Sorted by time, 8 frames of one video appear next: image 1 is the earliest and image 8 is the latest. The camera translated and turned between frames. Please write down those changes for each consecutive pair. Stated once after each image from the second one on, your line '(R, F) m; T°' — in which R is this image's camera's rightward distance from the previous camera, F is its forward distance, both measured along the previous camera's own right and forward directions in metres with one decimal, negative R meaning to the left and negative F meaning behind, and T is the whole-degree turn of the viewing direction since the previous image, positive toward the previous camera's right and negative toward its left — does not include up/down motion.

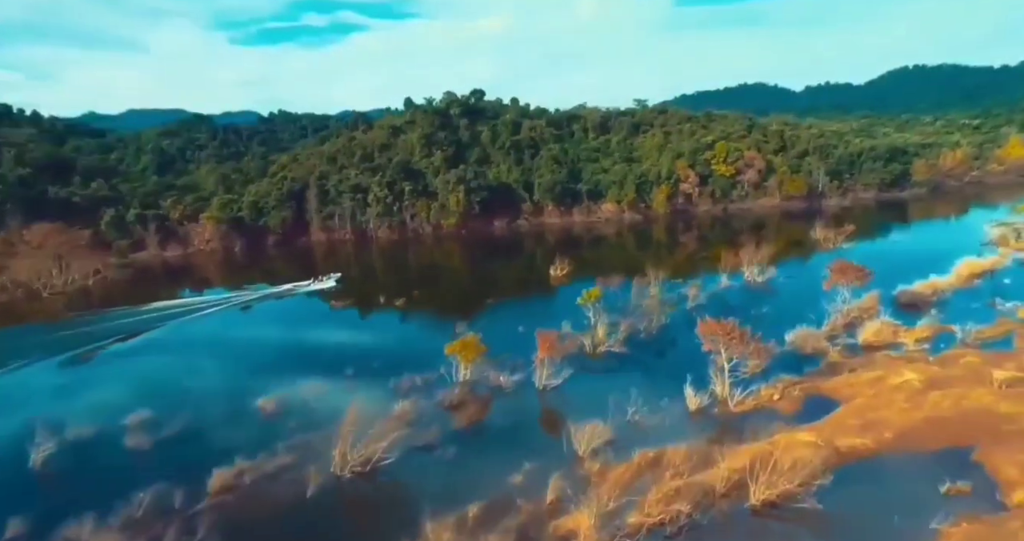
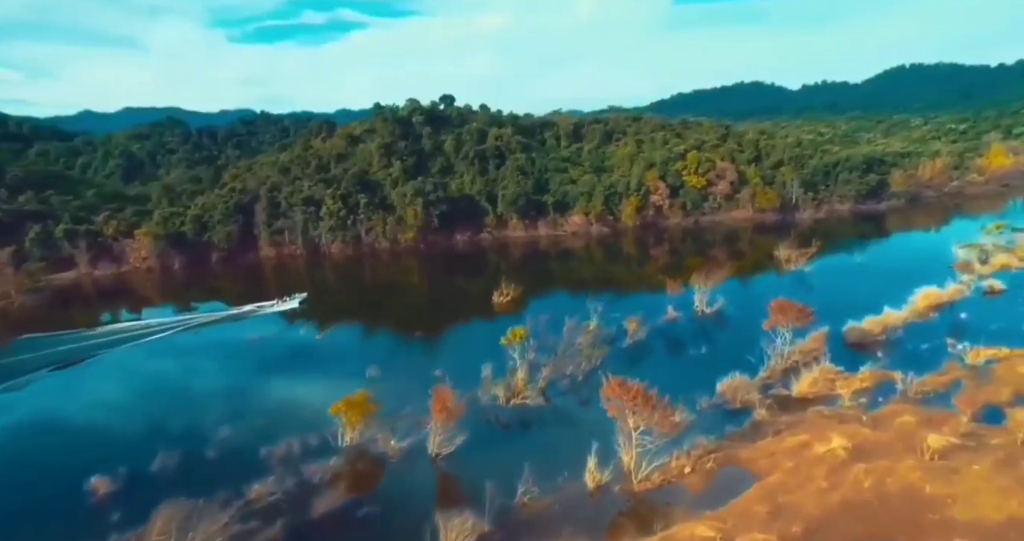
(+1.7, +1.2) m; +1°
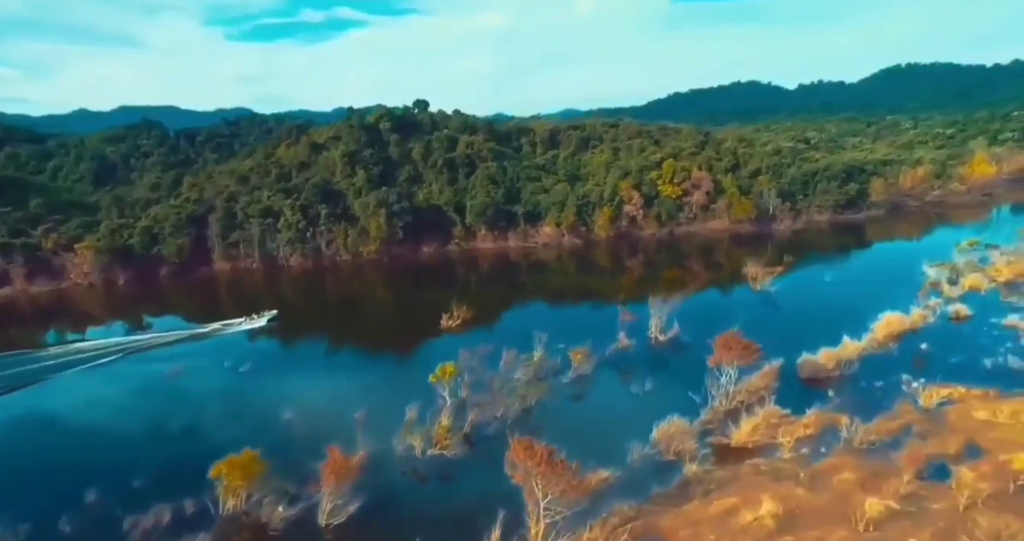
(+1.4, +1.0) m; +1°
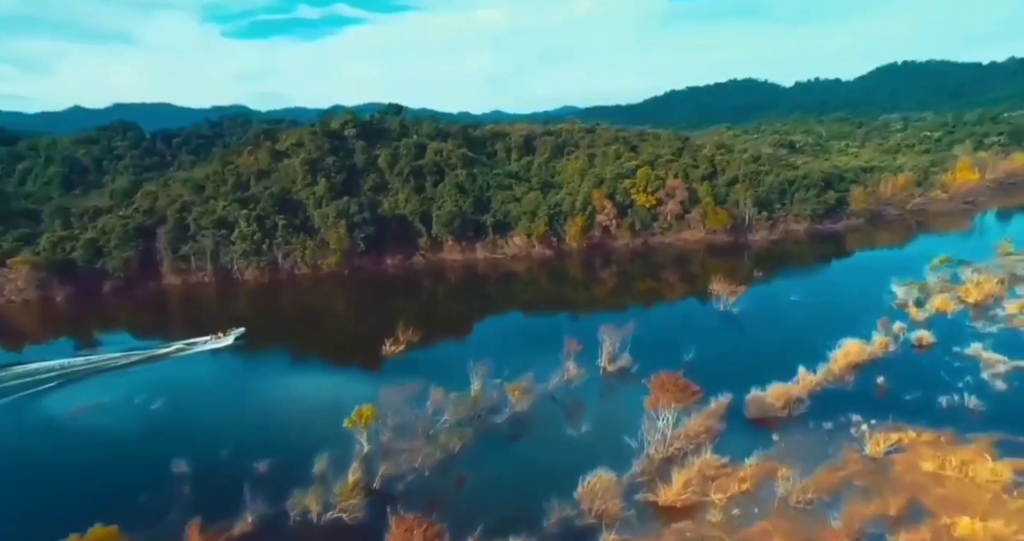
(+1.5, +1.0) m; +1°
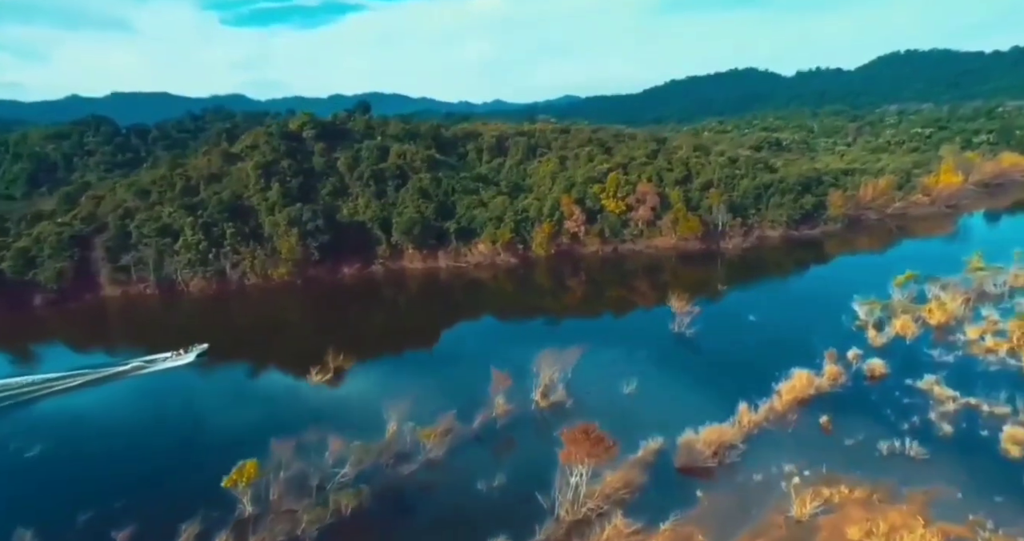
(+1.8, +1.2) m; +1°
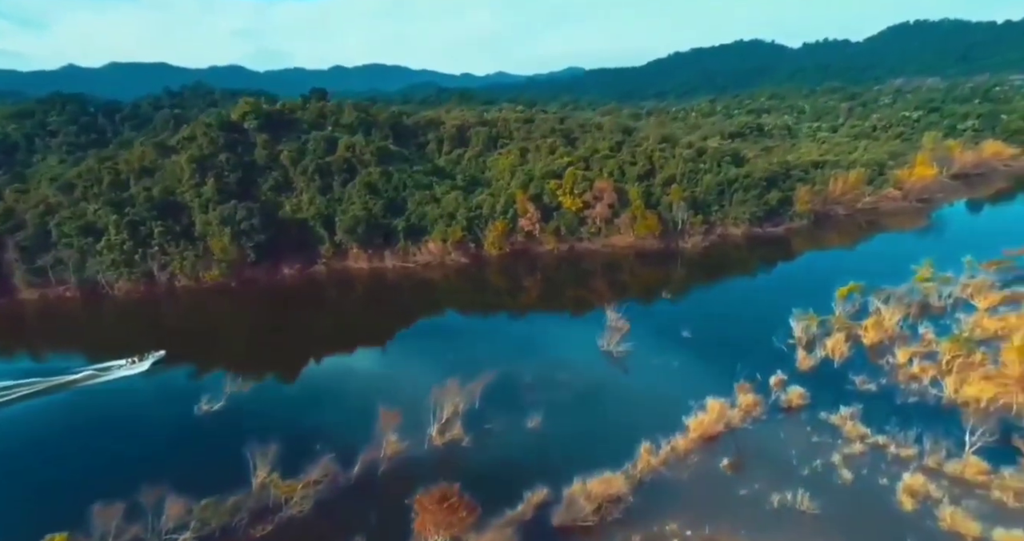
(+2.6, +1.0) m; +1°
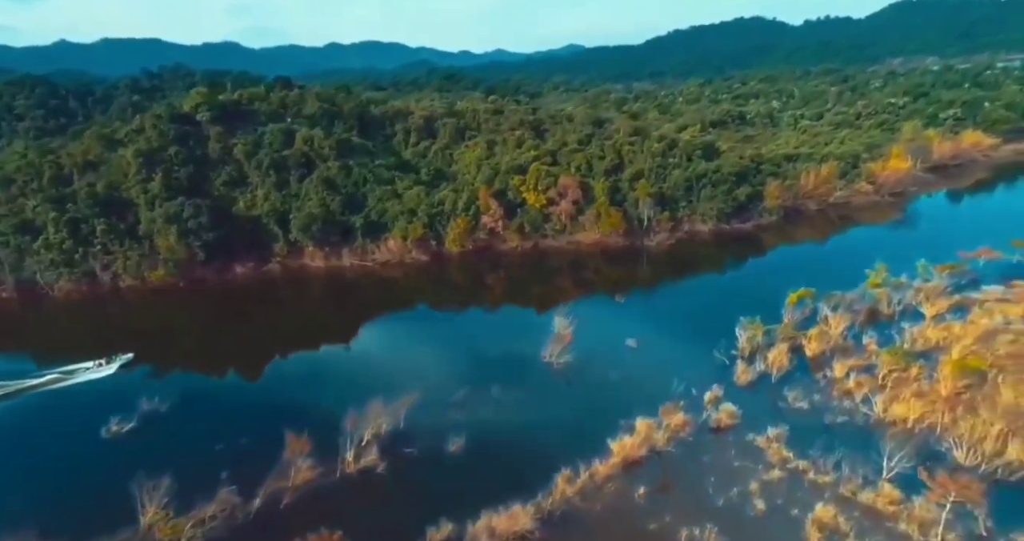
(+1.9, +0.4) m; +1°
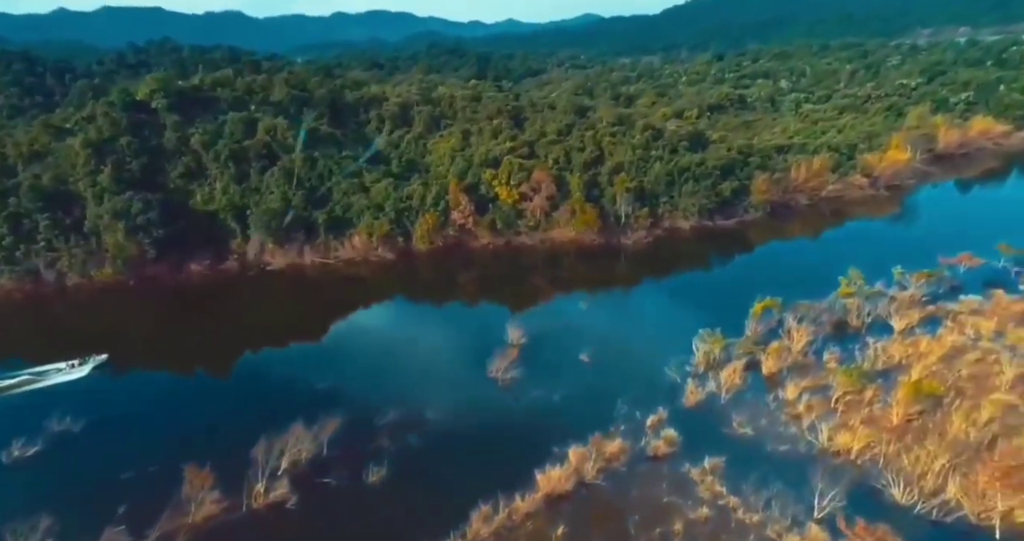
(+1.8, +0.8) m; +1°
